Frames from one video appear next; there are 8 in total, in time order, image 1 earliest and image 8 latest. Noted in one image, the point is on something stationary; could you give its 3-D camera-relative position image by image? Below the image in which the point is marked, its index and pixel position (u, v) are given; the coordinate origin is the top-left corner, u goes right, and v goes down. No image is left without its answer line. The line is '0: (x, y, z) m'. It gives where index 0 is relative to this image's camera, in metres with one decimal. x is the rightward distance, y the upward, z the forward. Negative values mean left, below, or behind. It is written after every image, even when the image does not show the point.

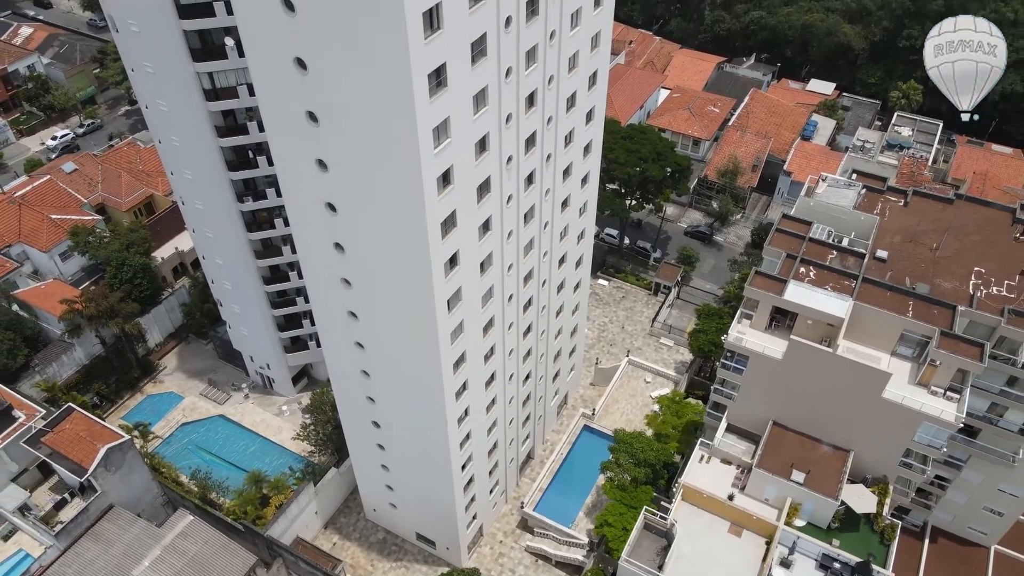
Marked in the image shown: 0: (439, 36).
0: (-1.9, +6.8, +19.7) m
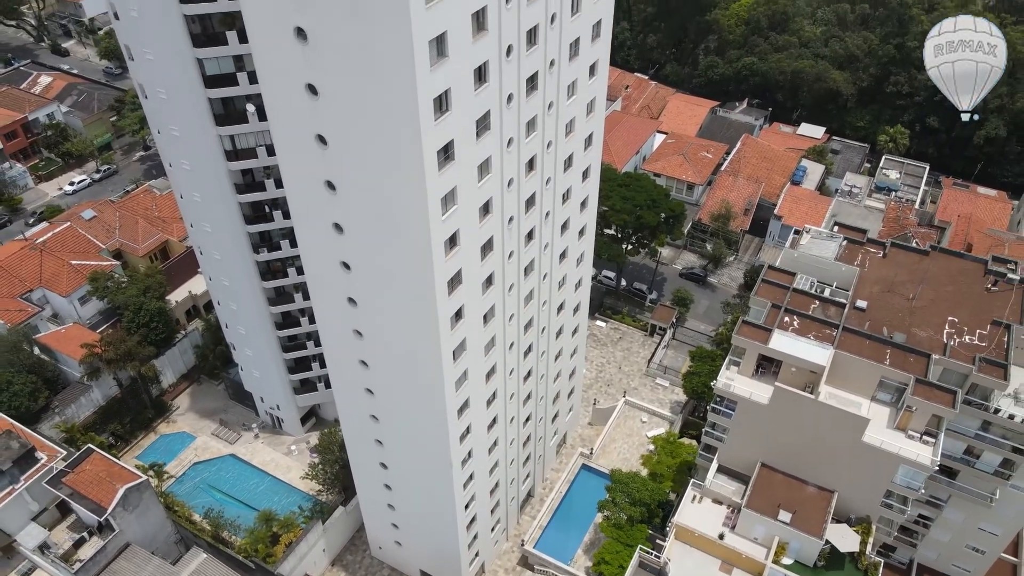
0: (-1.9, +5.1, +21.8) m
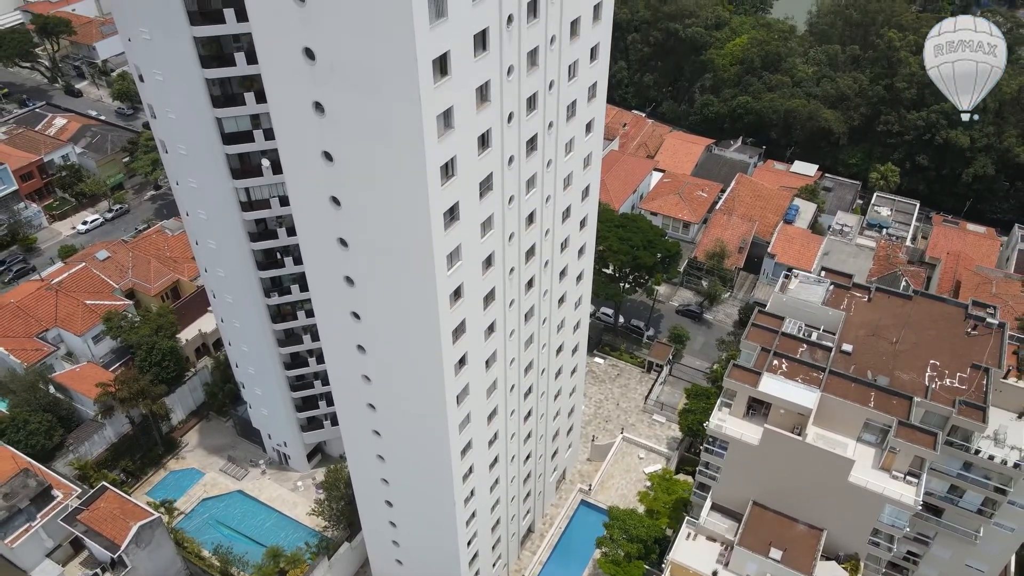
0: (-1.9, +3.5, +23.6) m
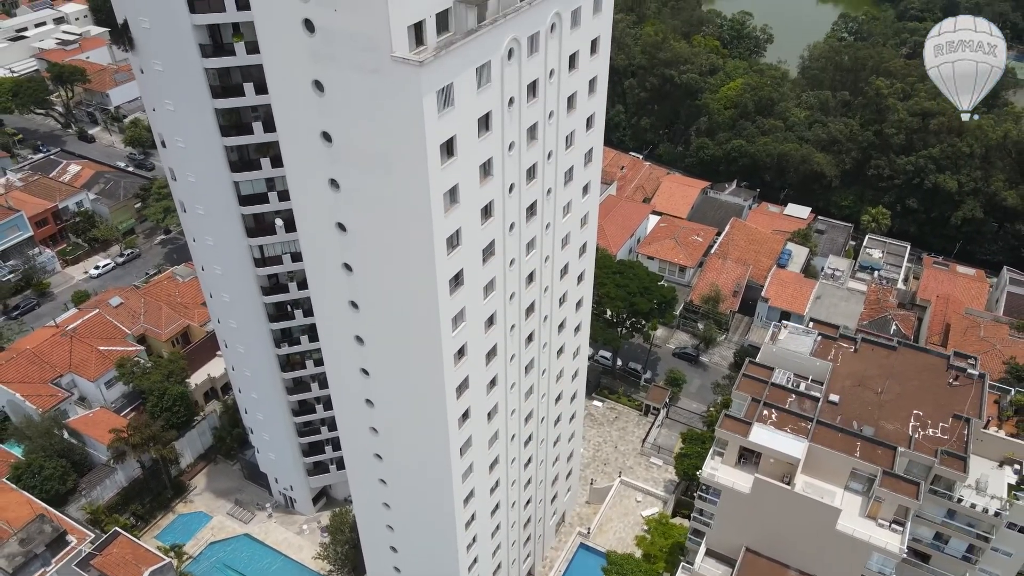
0: (-1.8, +1.3, +25.3) m
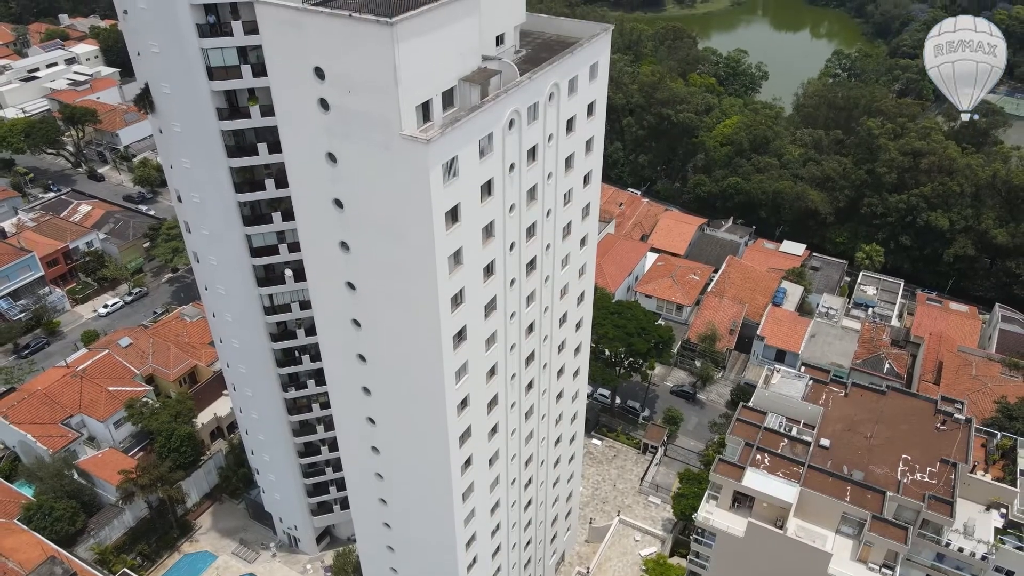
0: (-1.8, -0.7, +26.7) m
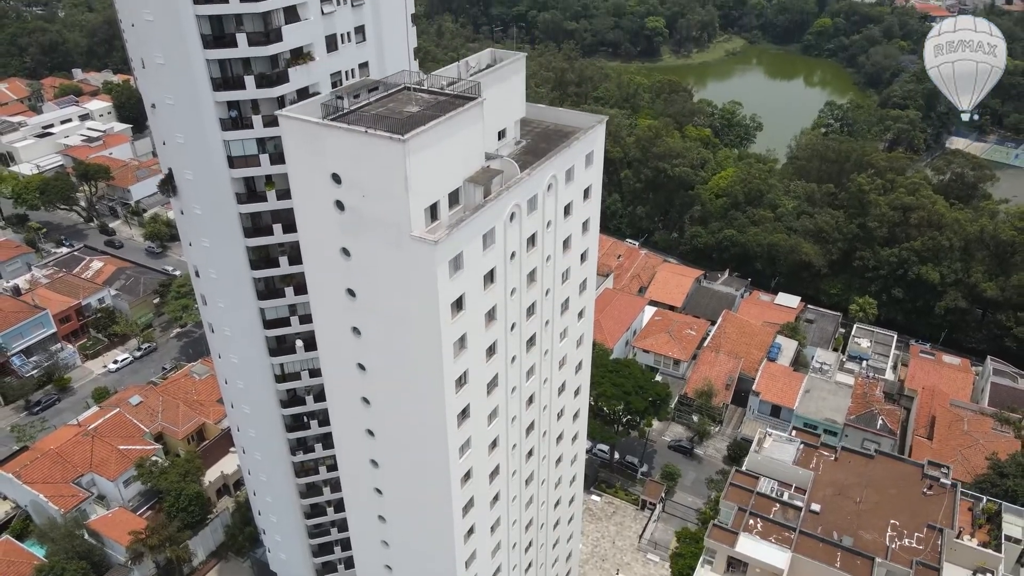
0: (-1.8, -3.8, +28.3) m
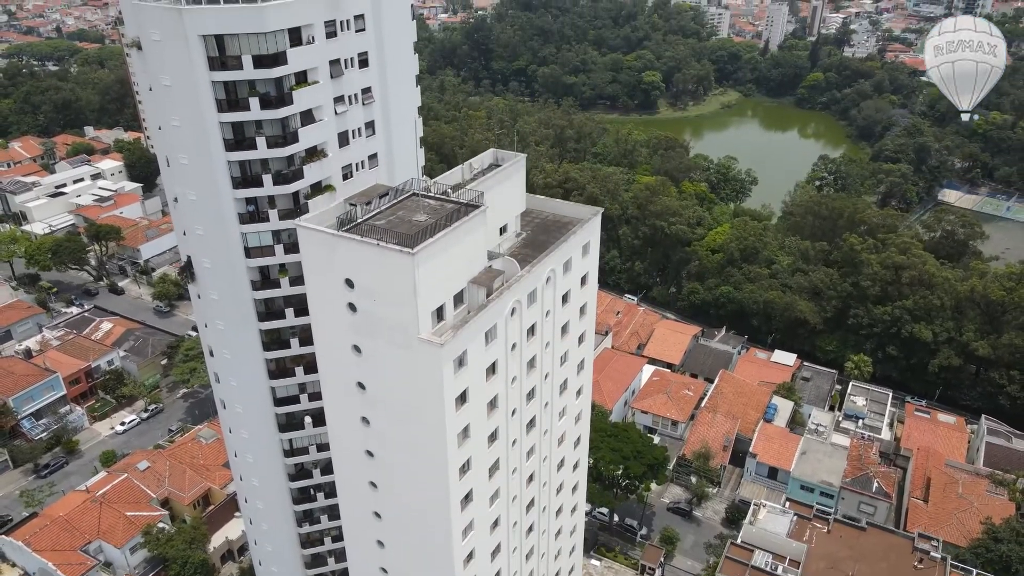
0: (-1.7, -7.5, +29.7) m
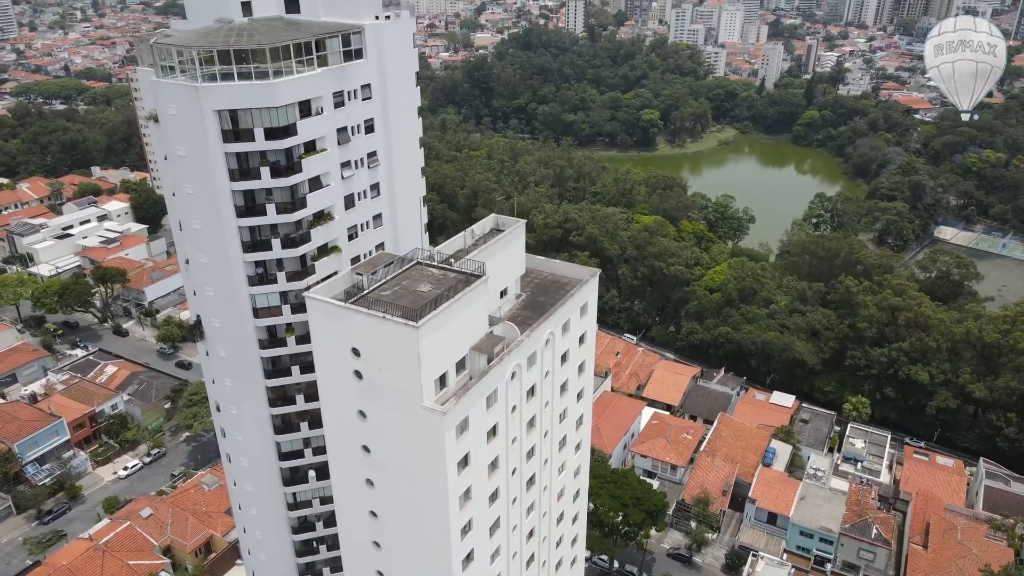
0: (-1.7, -10.2, +30.4) m
